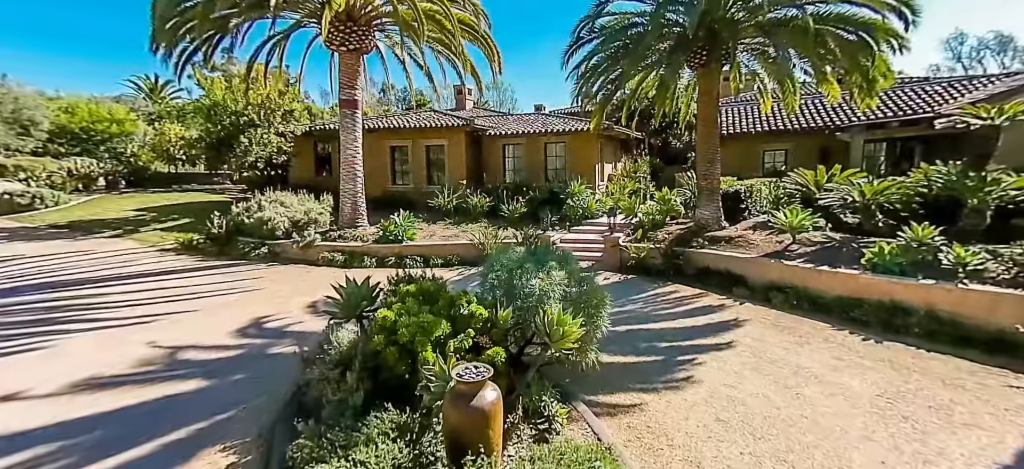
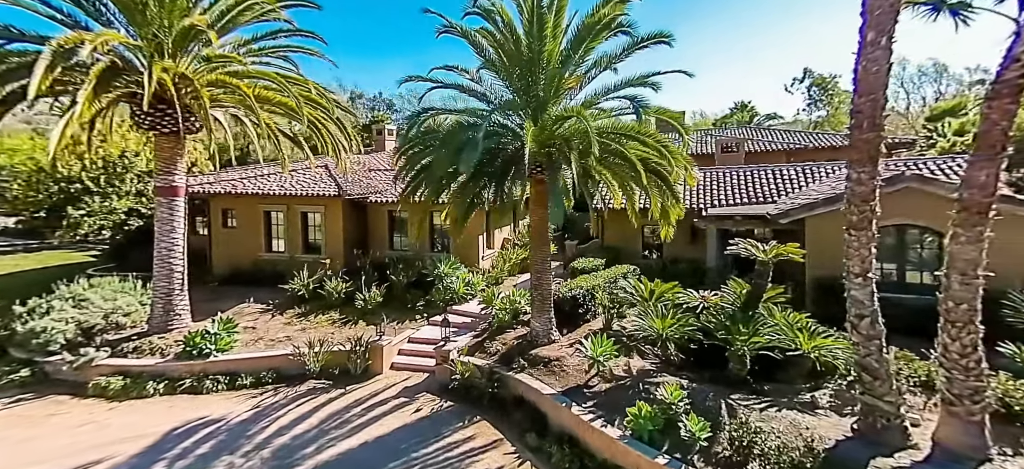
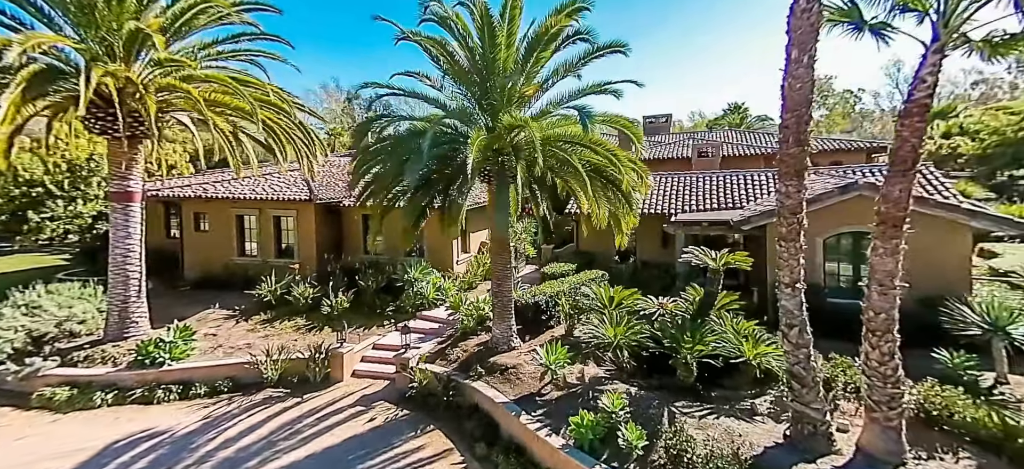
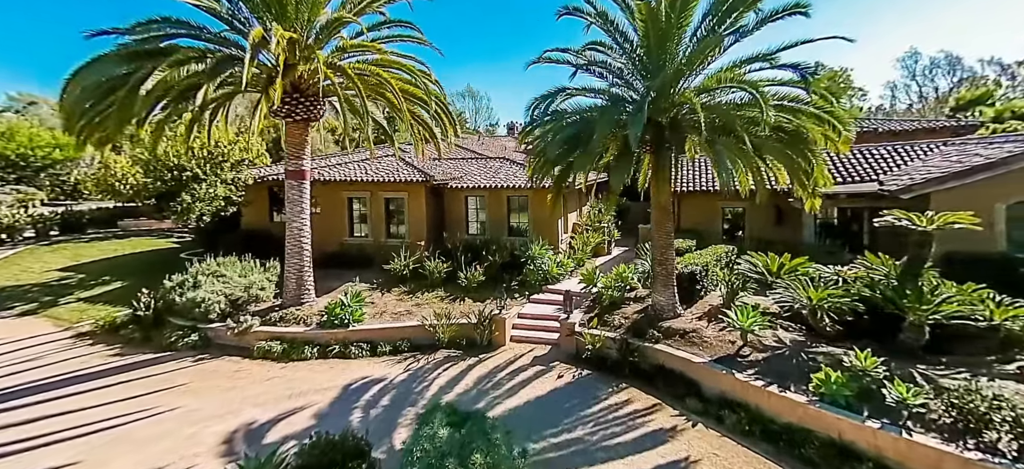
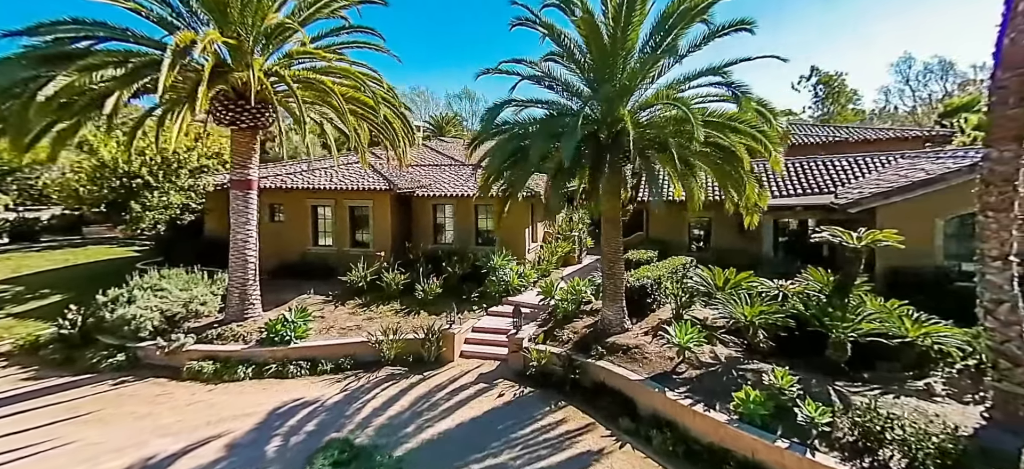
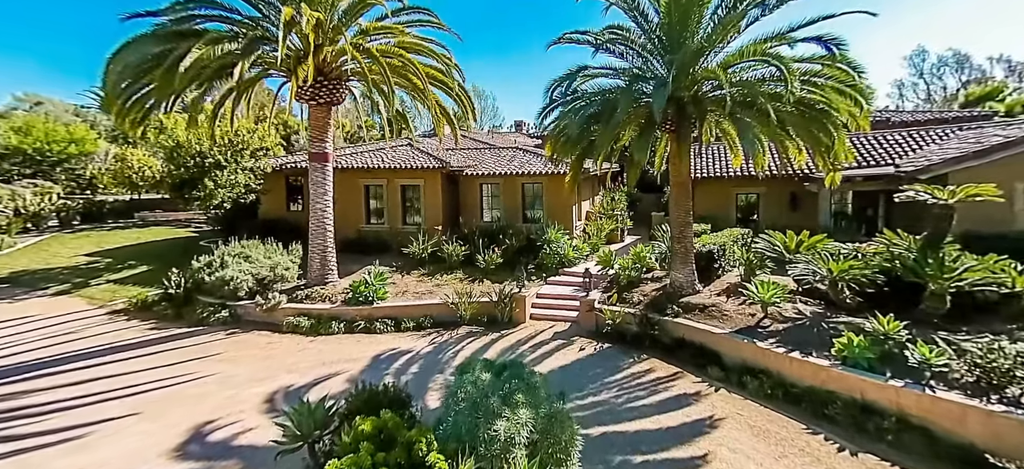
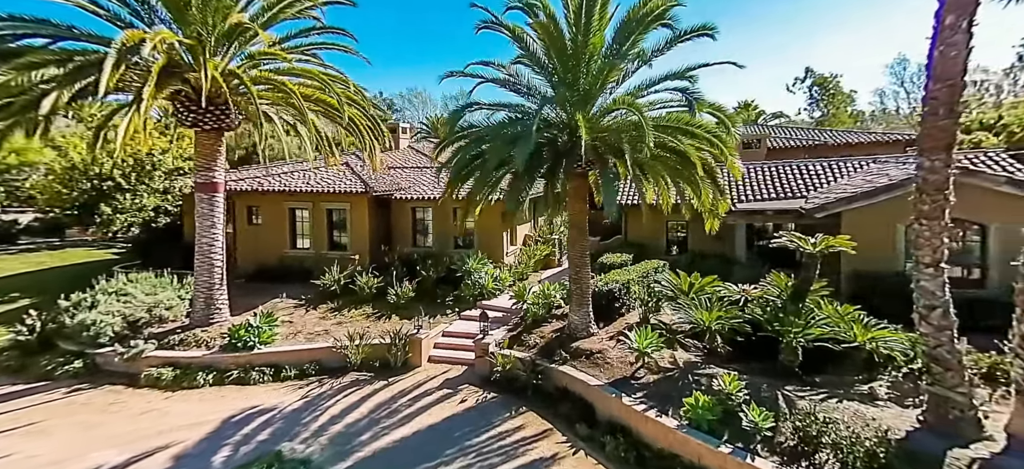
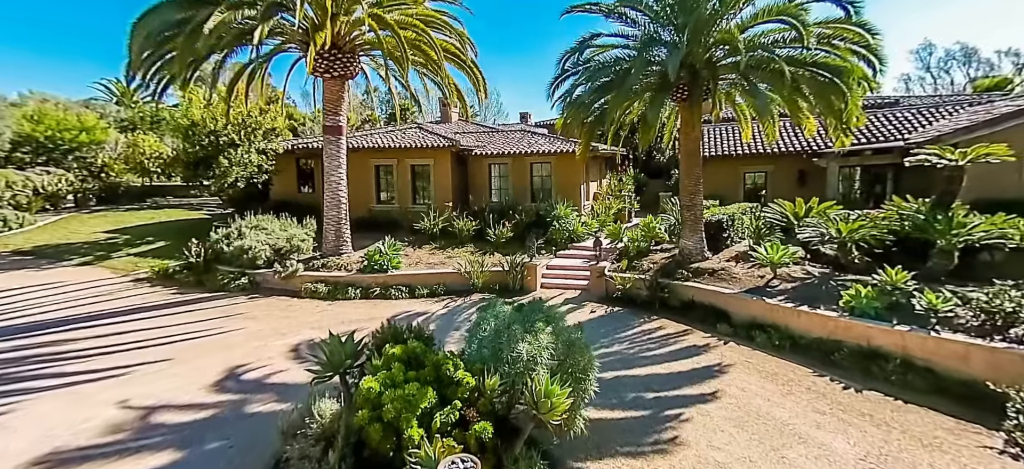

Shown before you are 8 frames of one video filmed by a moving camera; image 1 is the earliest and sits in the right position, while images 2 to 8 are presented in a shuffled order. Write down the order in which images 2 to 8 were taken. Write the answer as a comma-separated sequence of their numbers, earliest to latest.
8, 6, 4, 5, 7, 2, 3
